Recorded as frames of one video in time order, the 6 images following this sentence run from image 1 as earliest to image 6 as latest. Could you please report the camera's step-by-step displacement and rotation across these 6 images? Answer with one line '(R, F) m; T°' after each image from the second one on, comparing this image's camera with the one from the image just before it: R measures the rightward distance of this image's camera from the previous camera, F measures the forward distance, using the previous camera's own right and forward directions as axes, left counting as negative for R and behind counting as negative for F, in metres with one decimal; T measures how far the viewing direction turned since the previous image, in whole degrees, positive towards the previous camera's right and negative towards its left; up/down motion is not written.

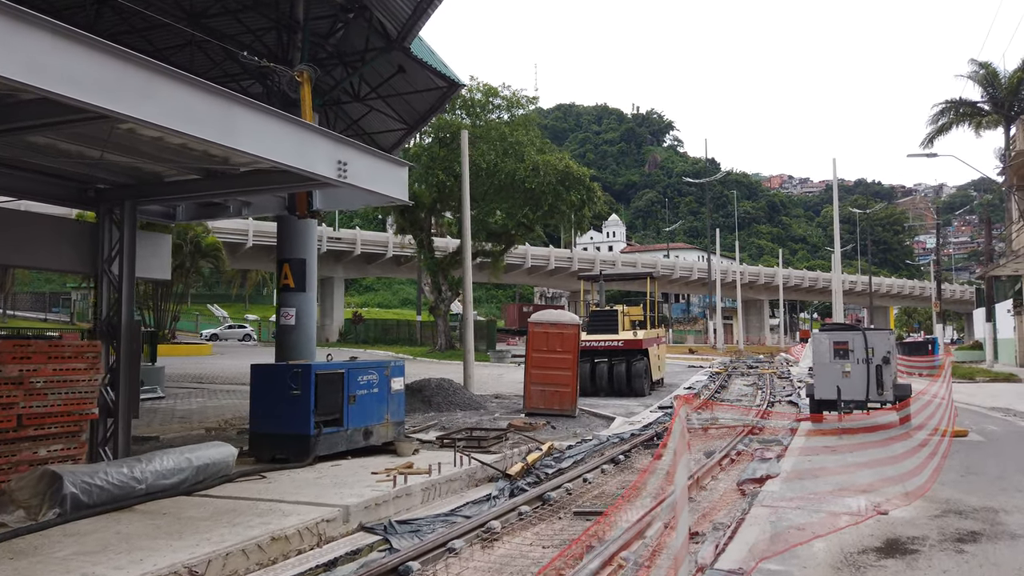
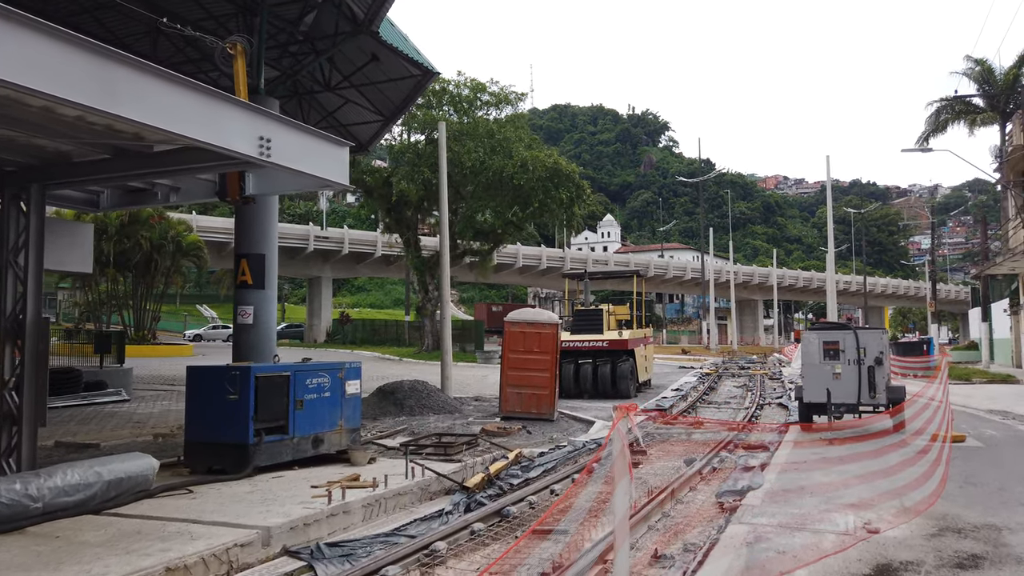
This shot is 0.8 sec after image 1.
(+0.4, +0.8) m; 0°
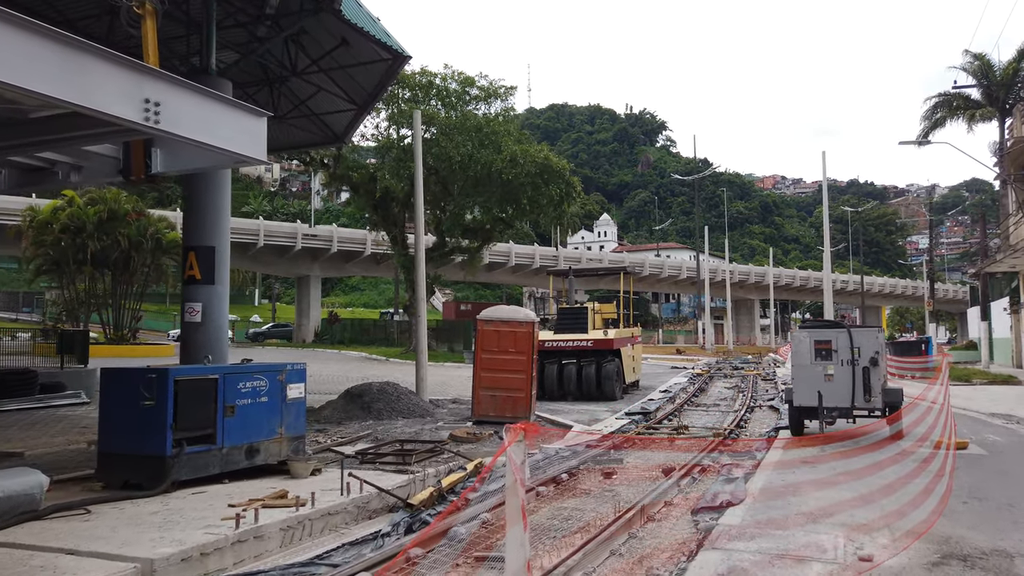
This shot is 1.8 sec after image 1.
(+0.4, +0.9) m; 0°
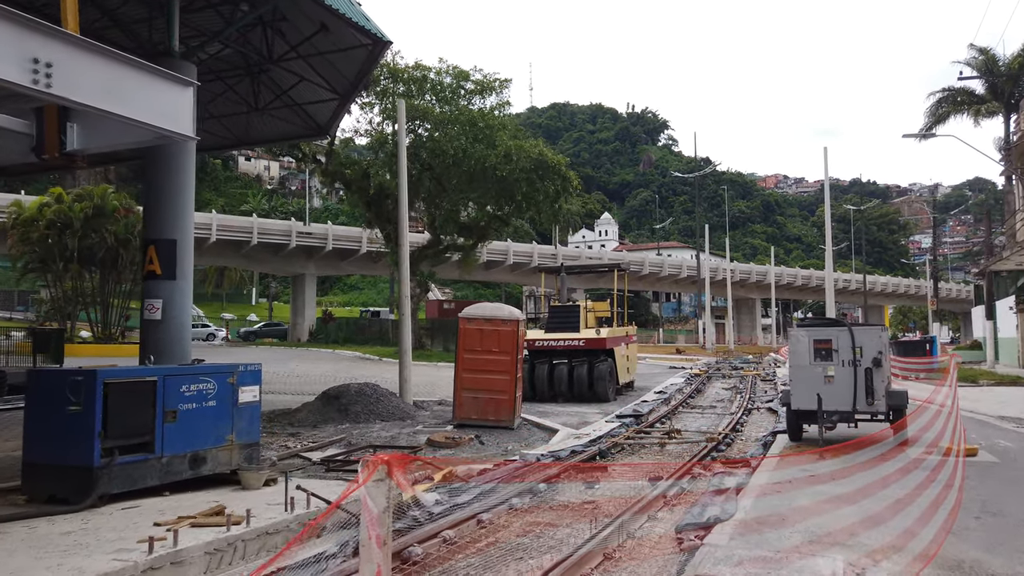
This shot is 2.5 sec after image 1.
(+0.3, +0.7) m; 0°
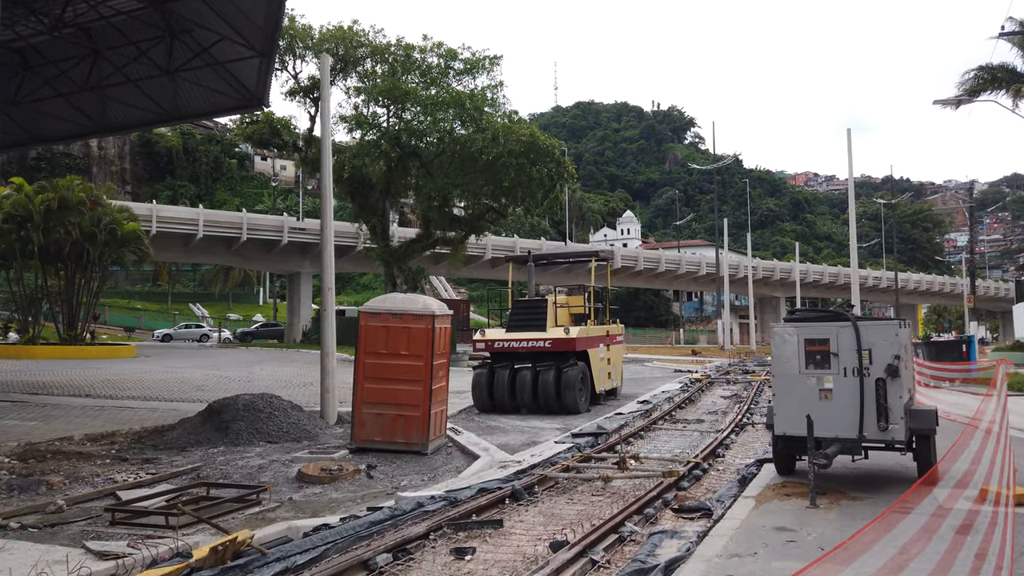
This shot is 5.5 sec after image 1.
(+1.5, +2.9) m; -2°
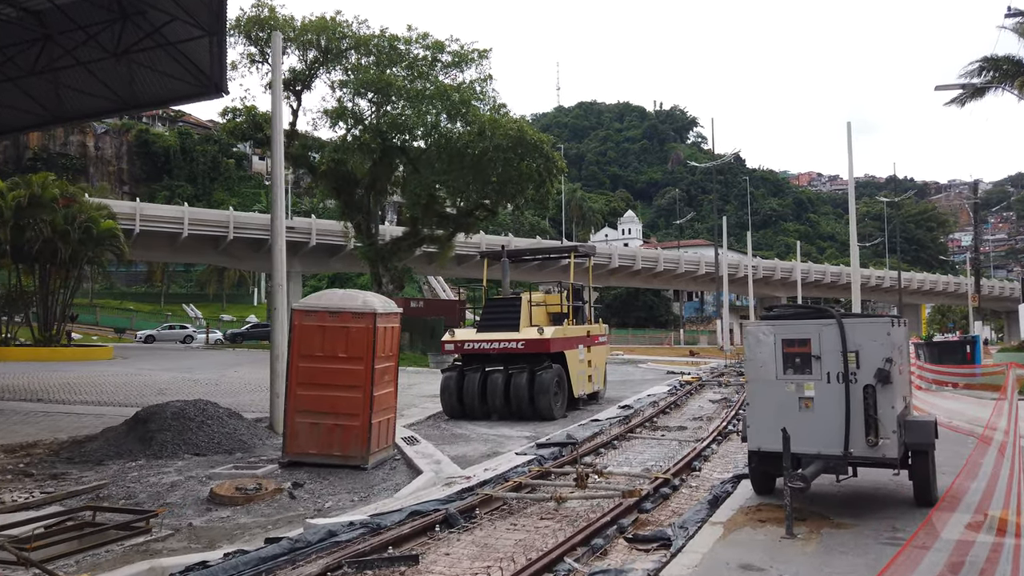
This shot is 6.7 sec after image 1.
(+0.6, +1.1) m; 0°
